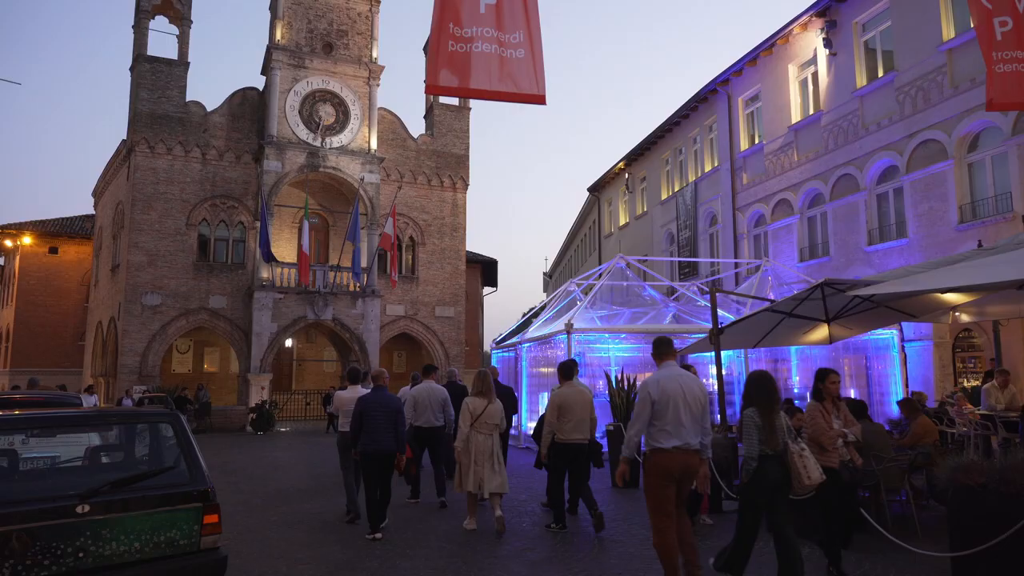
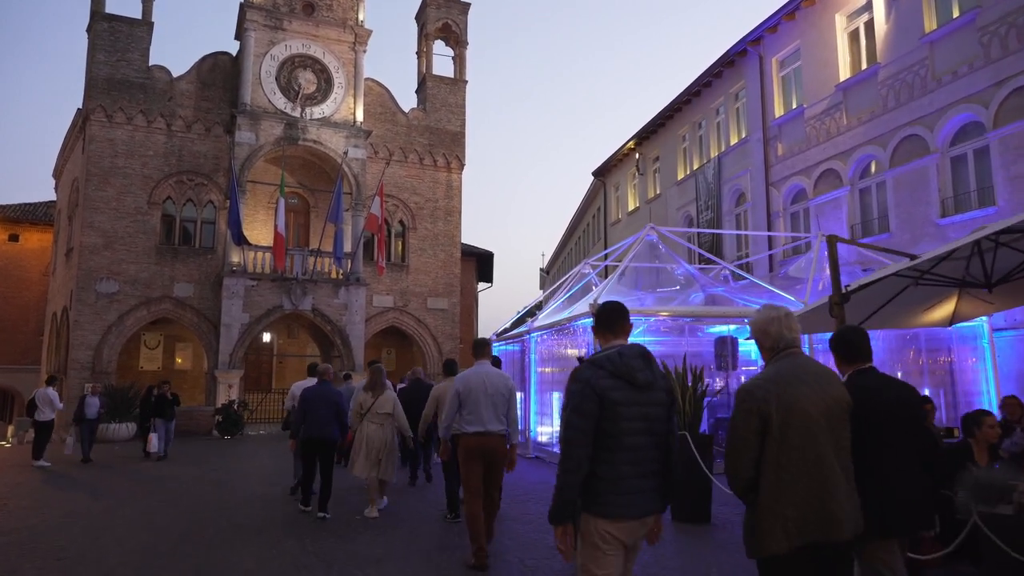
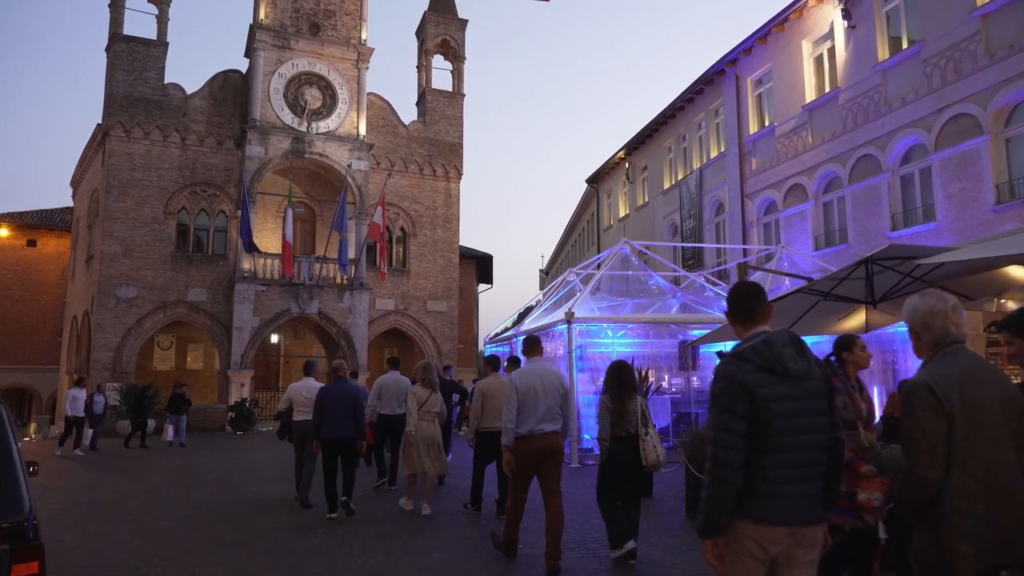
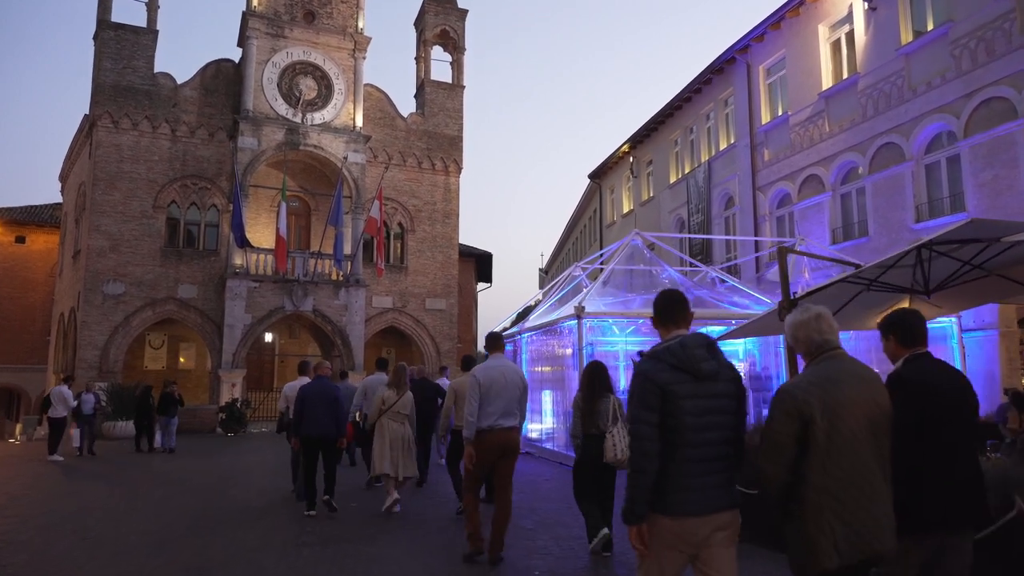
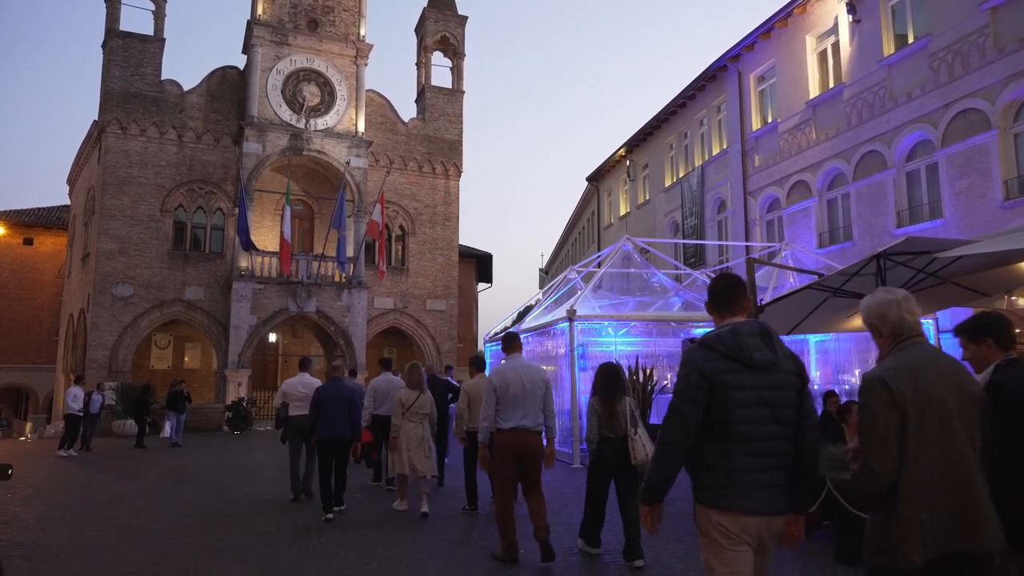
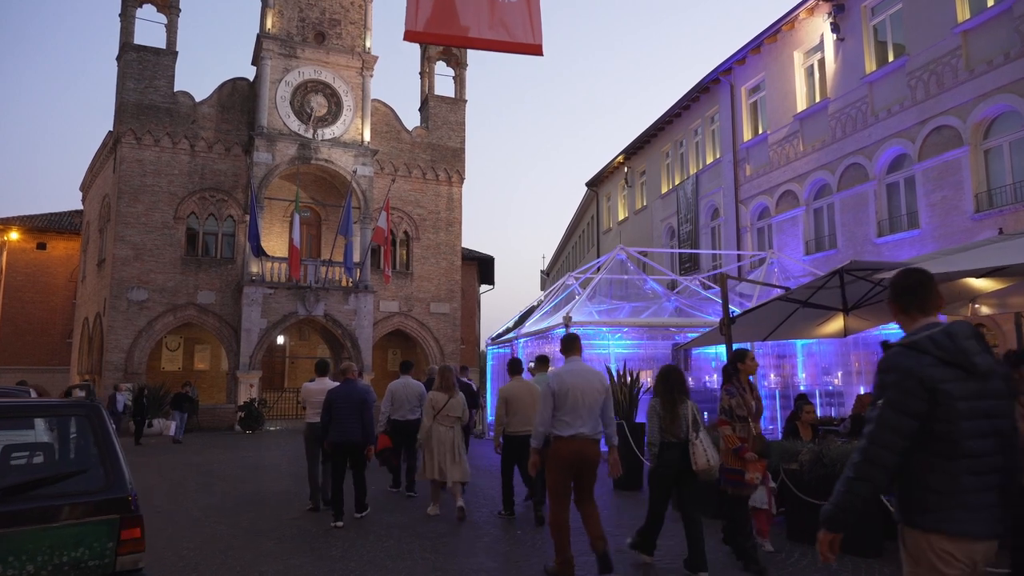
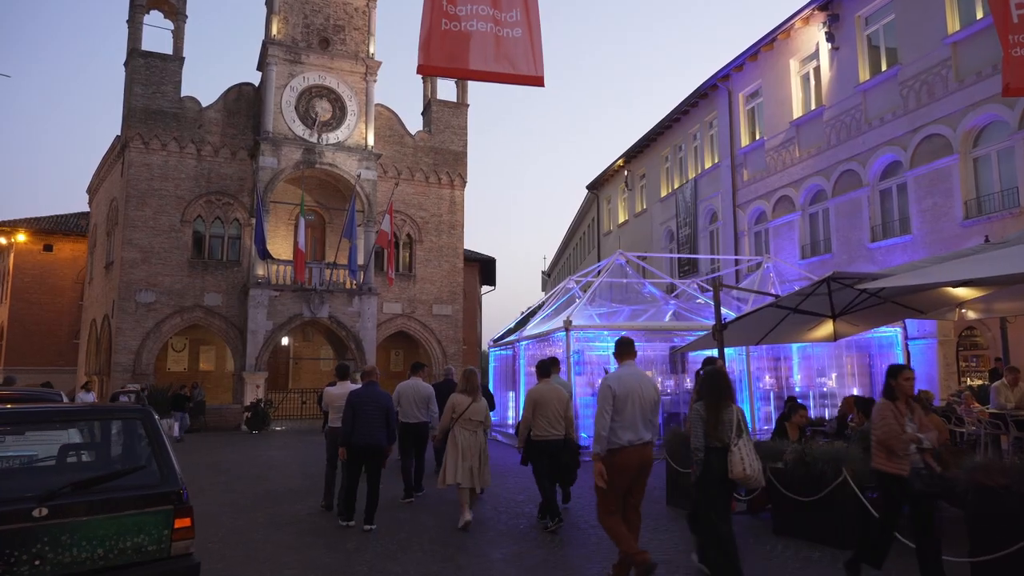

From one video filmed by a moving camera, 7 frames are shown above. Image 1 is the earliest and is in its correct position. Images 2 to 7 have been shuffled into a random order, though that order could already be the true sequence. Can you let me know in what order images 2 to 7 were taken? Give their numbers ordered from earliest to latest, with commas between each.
7, 6, 3, 5, 4, 2
